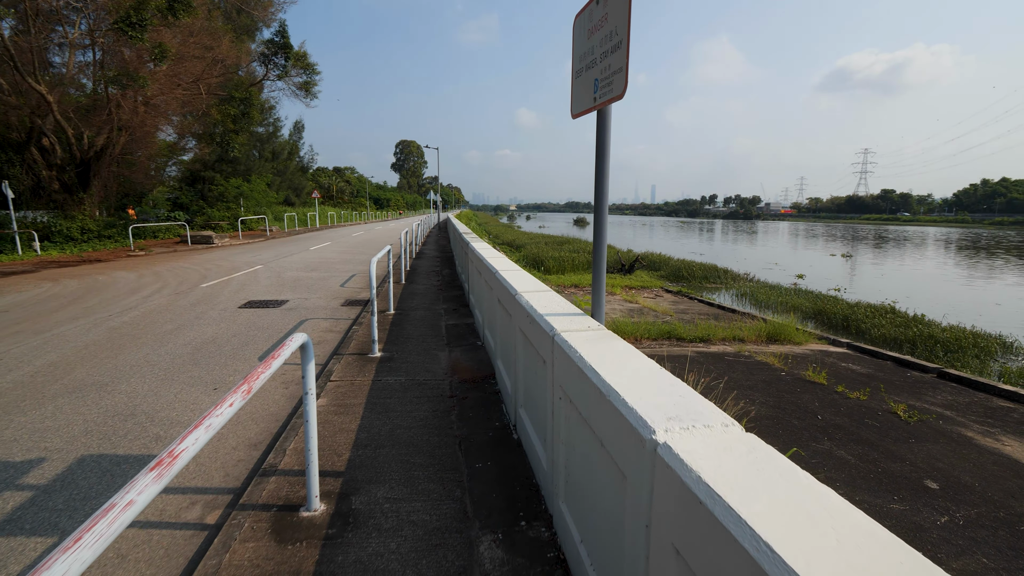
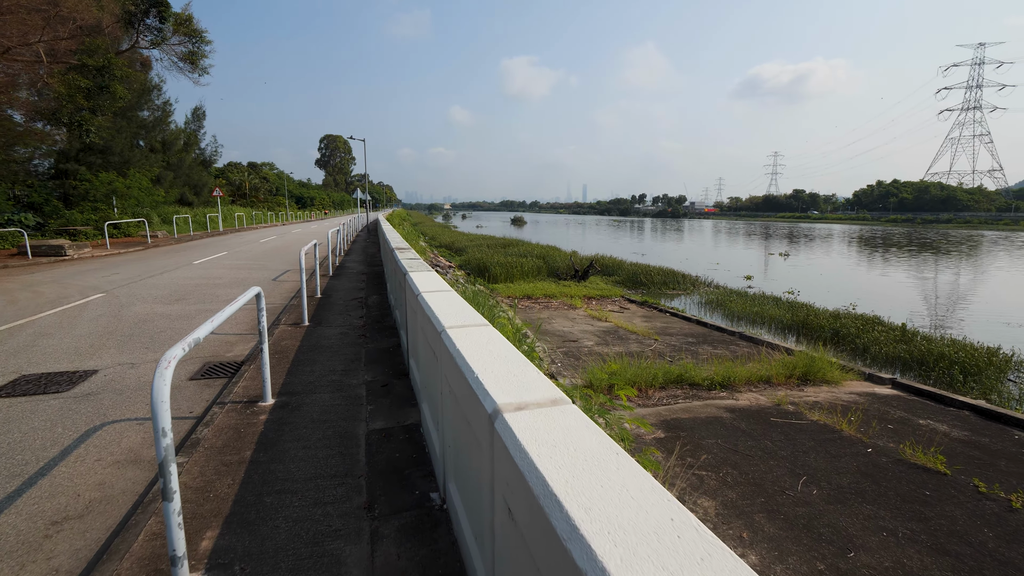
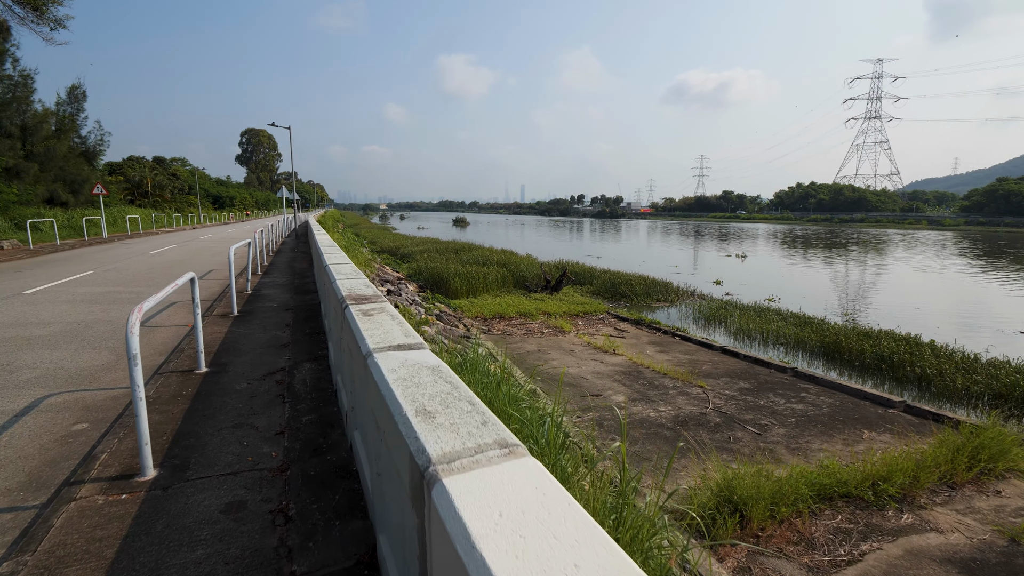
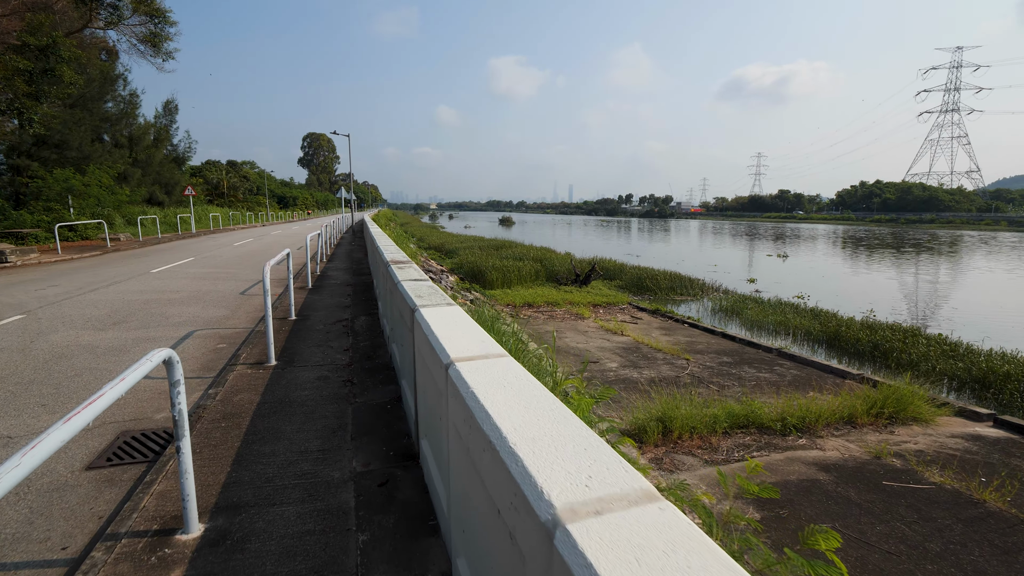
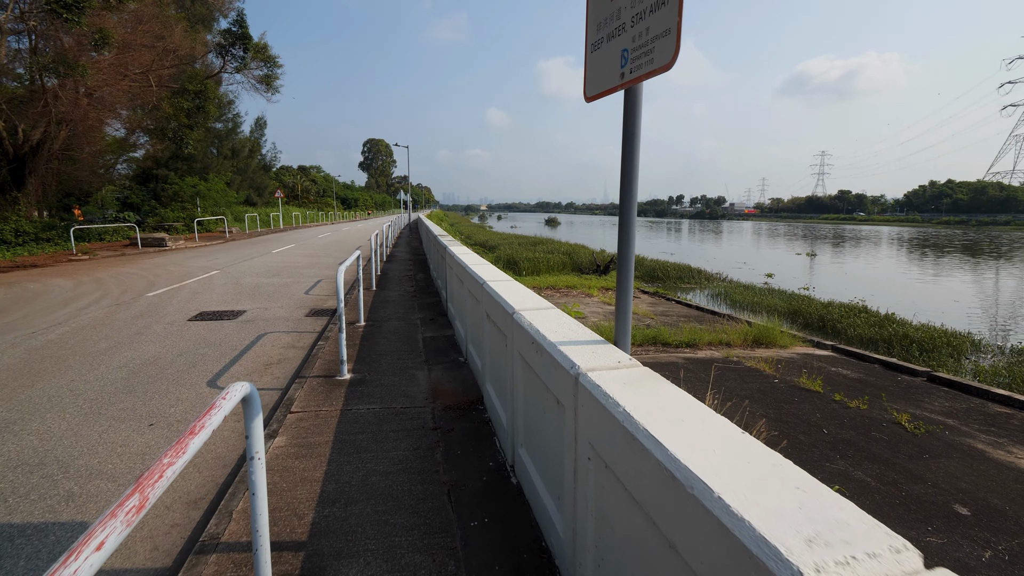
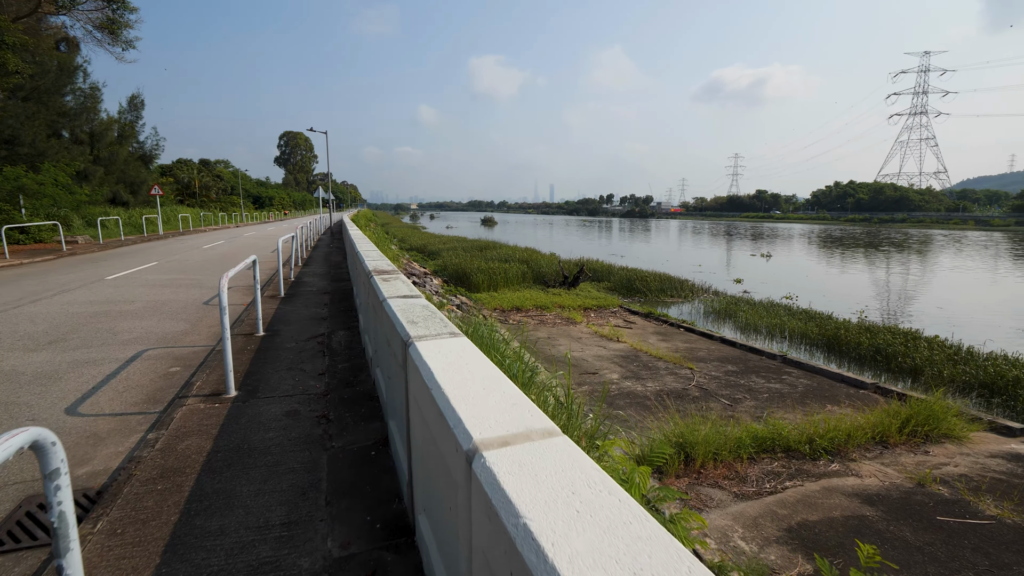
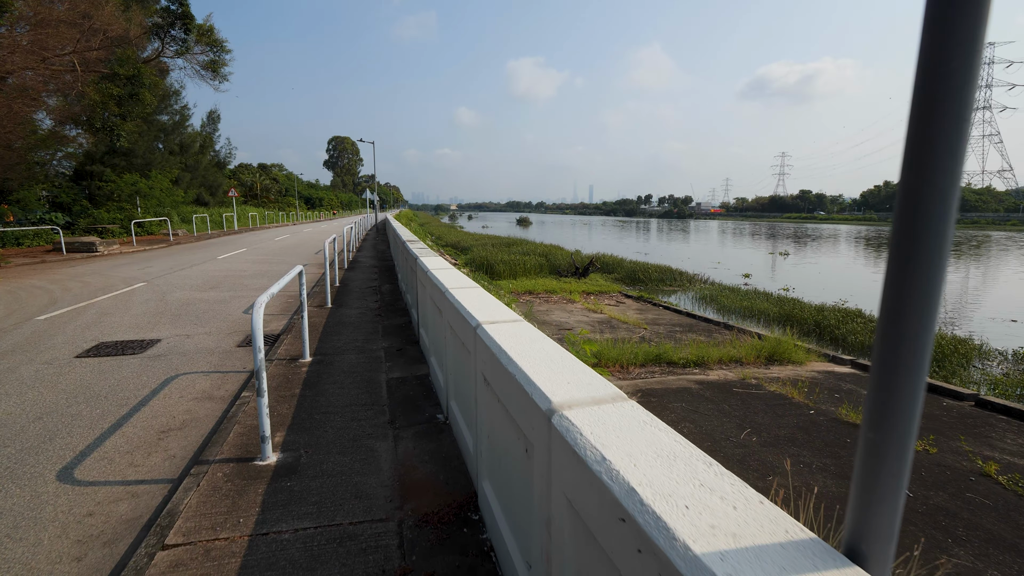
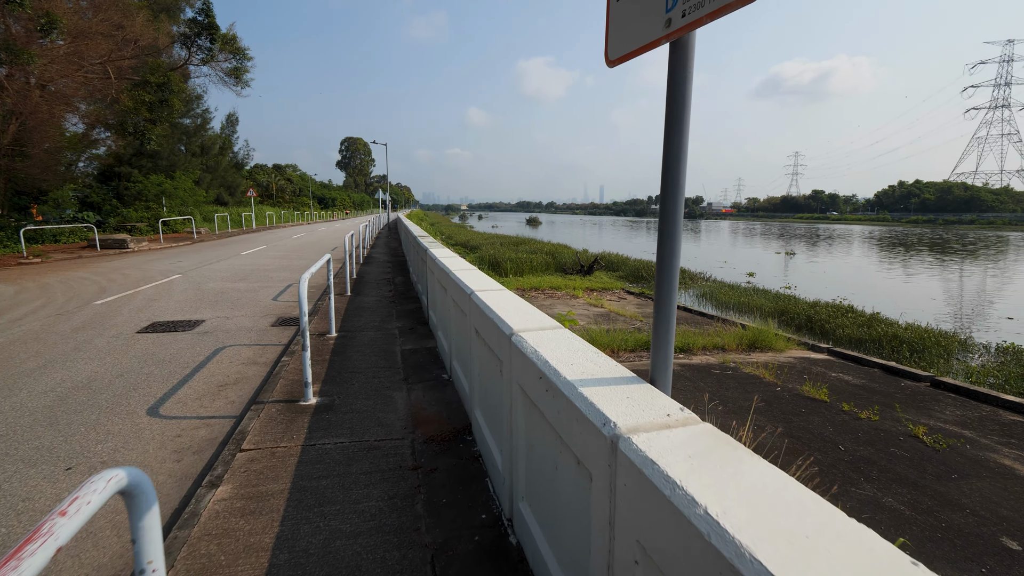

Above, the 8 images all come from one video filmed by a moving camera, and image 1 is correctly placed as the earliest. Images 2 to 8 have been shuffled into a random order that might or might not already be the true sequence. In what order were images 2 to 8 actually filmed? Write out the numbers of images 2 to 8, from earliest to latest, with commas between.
5, 8, 7, 2, 4, 6, 3
